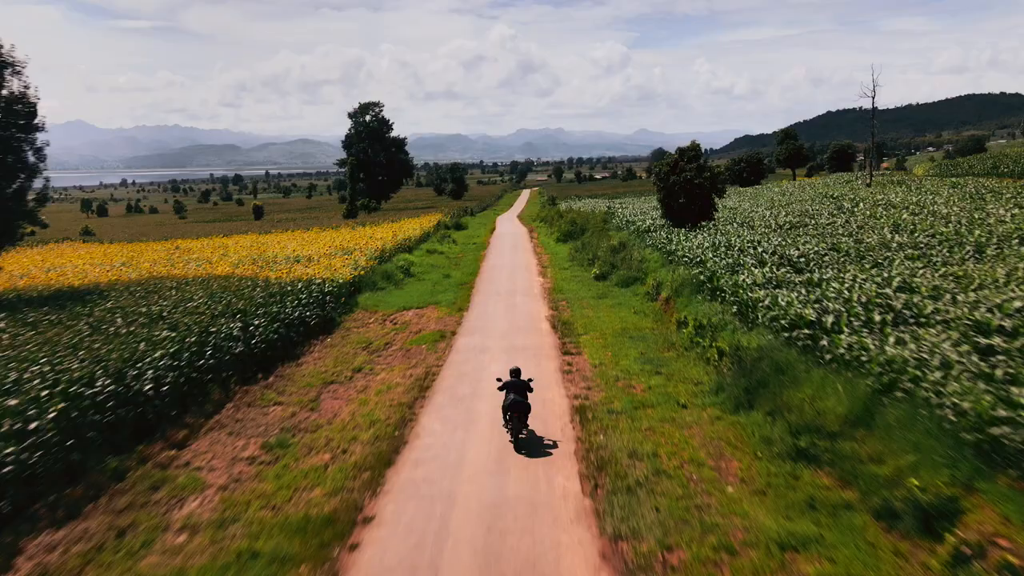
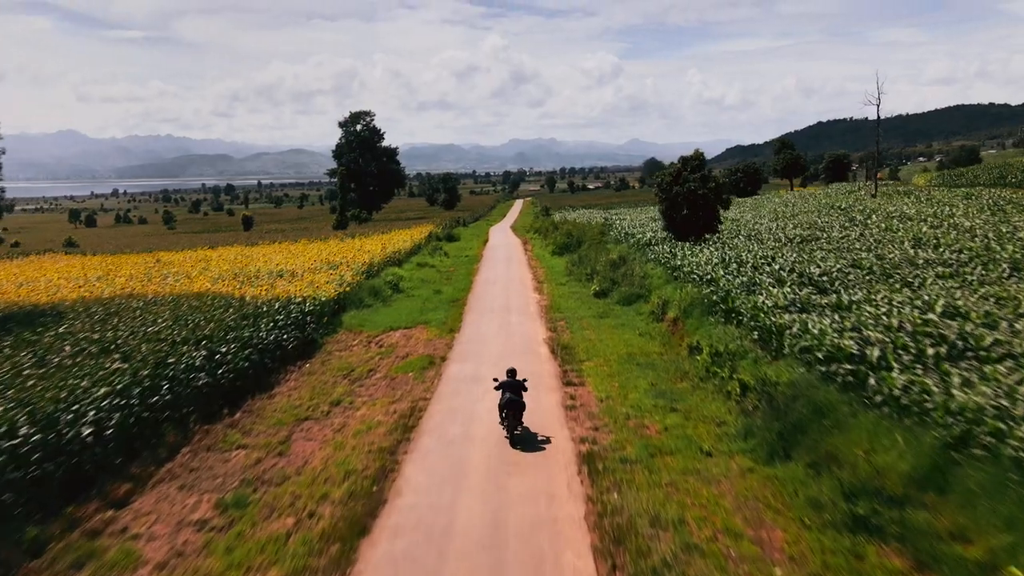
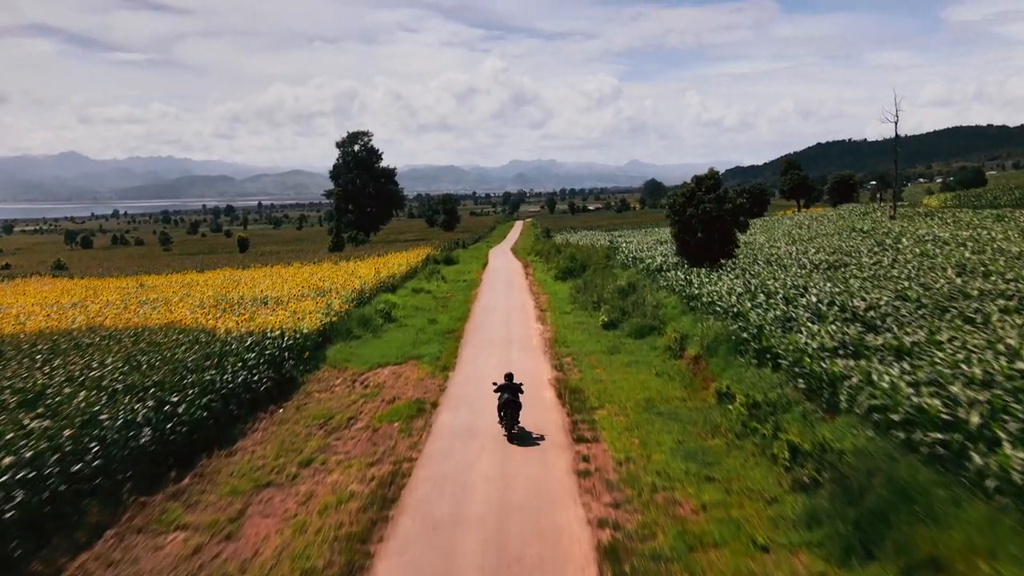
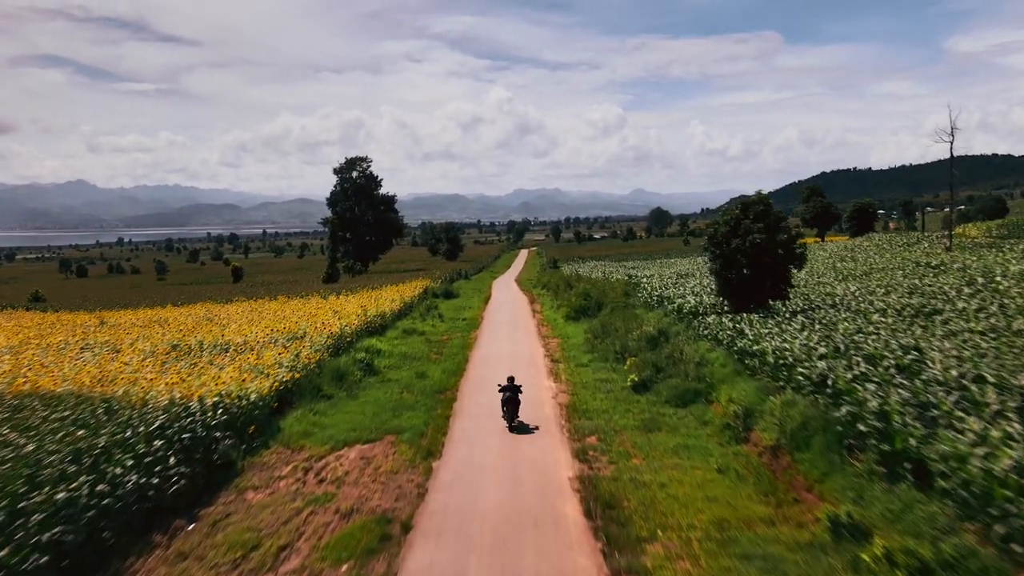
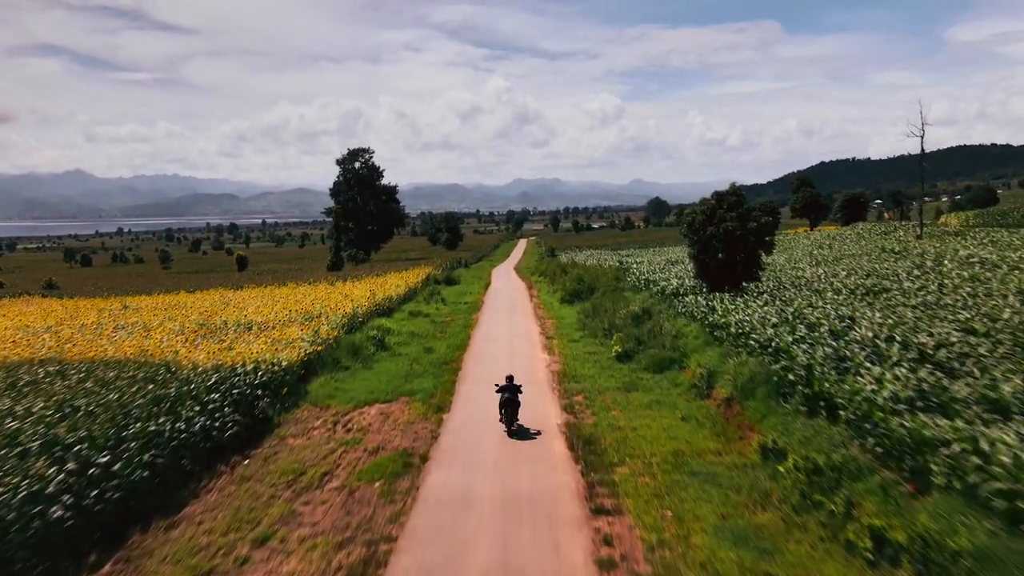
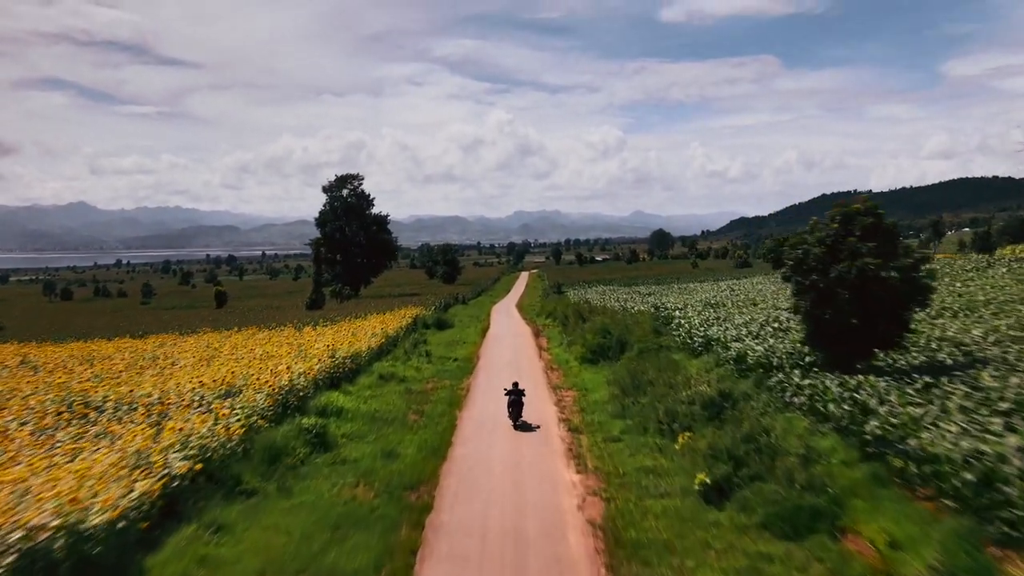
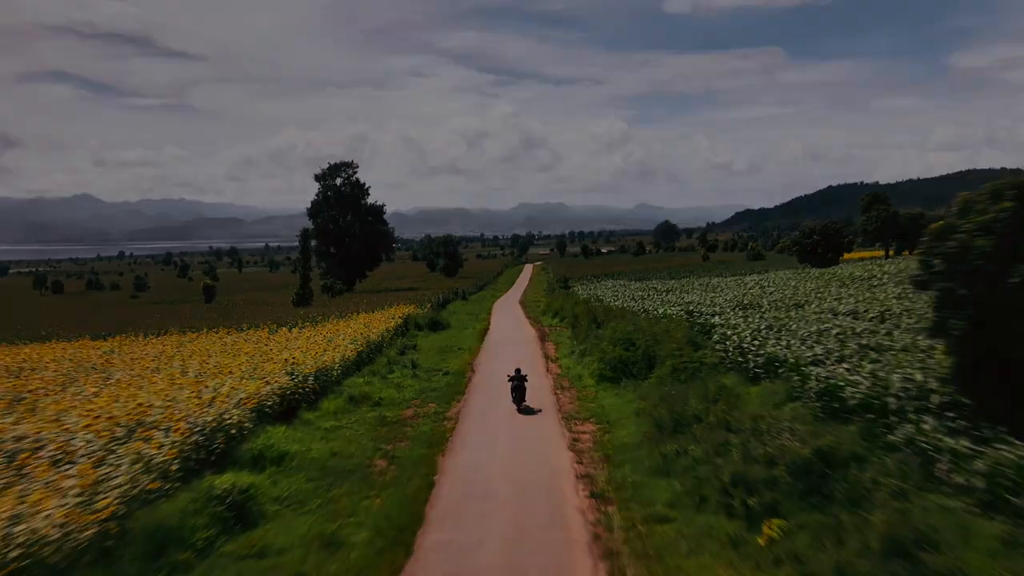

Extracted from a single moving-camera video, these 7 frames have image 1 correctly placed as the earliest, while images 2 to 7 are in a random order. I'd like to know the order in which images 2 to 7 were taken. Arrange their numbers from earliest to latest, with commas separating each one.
2, 3, 5, 4, 6, 7
